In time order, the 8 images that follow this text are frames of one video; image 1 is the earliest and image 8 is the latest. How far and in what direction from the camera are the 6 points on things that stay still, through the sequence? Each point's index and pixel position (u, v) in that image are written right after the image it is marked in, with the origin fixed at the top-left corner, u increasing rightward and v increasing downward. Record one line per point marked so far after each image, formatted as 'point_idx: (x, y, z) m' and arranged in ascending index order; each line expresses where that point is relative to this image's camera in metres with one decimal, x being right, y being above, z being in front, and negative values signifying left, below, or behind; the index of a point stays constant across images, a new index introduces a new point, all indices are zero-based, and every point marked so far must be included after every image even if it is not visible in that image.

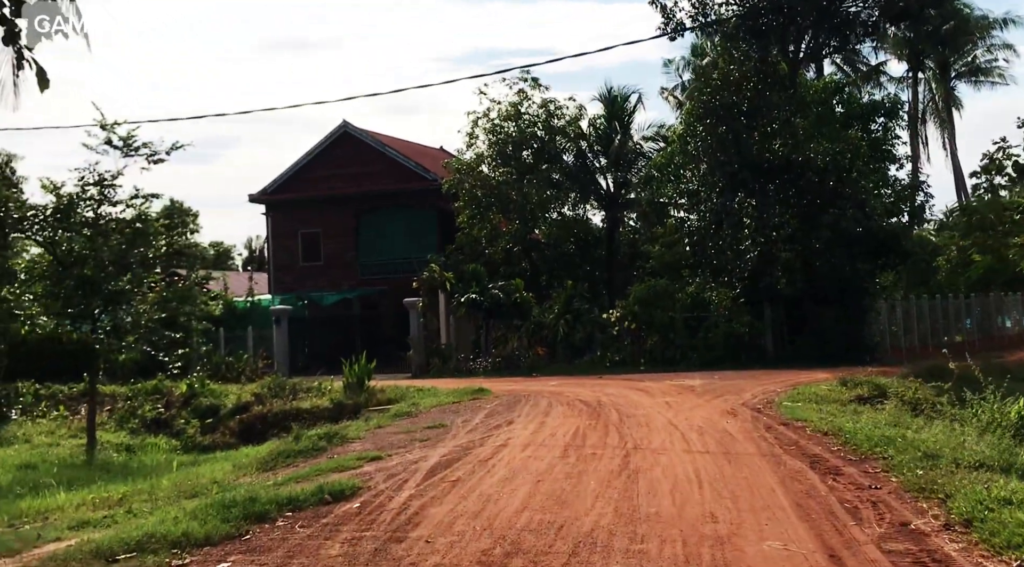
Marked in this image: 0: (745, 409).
0: (+3.0, -1.6, +14.6) m
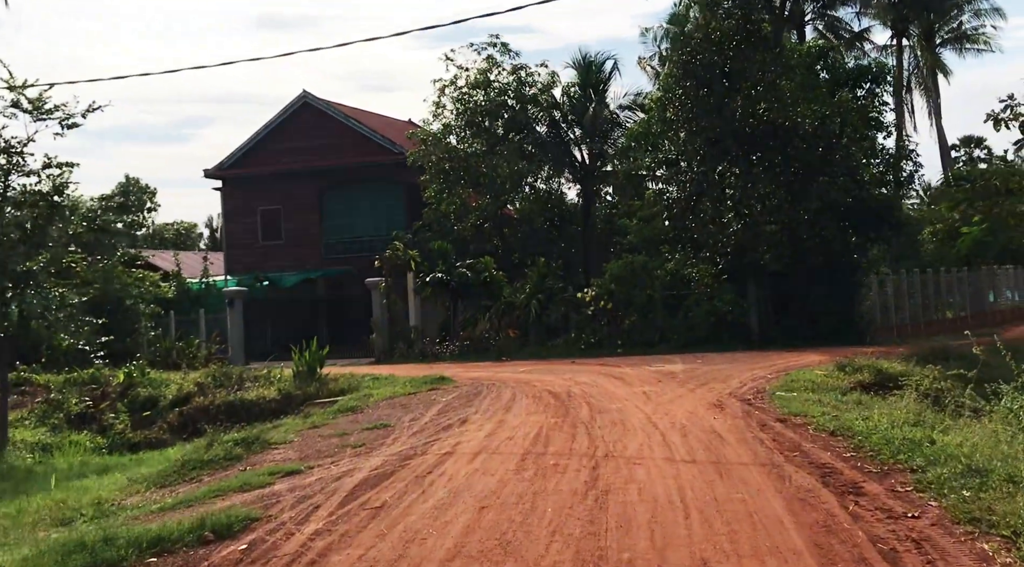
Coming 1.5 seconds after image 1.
0: (+2.5, -1.3, +12.8) m
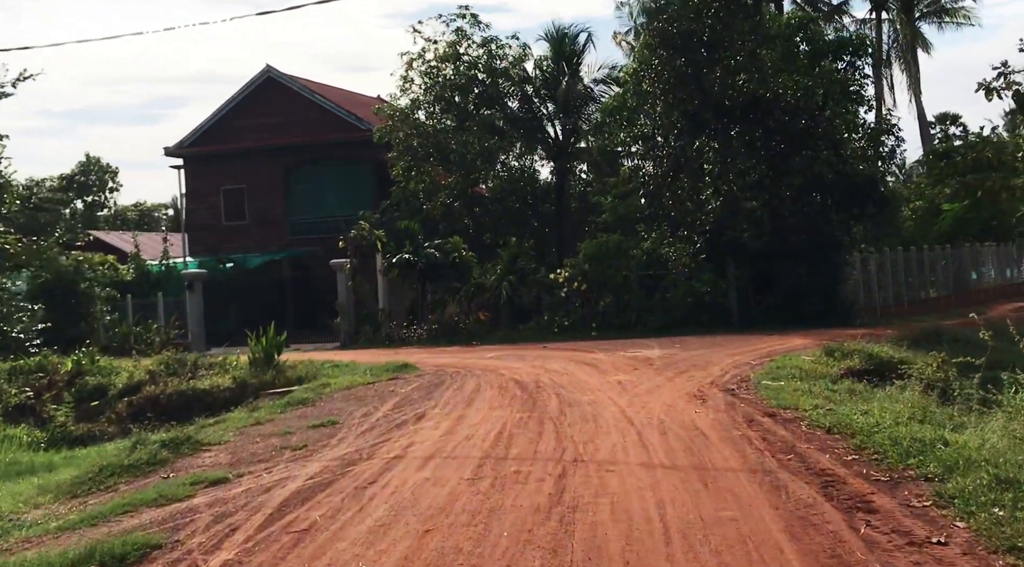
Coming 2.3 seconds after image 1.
0: (+2.1, -1.1, +11.7) m
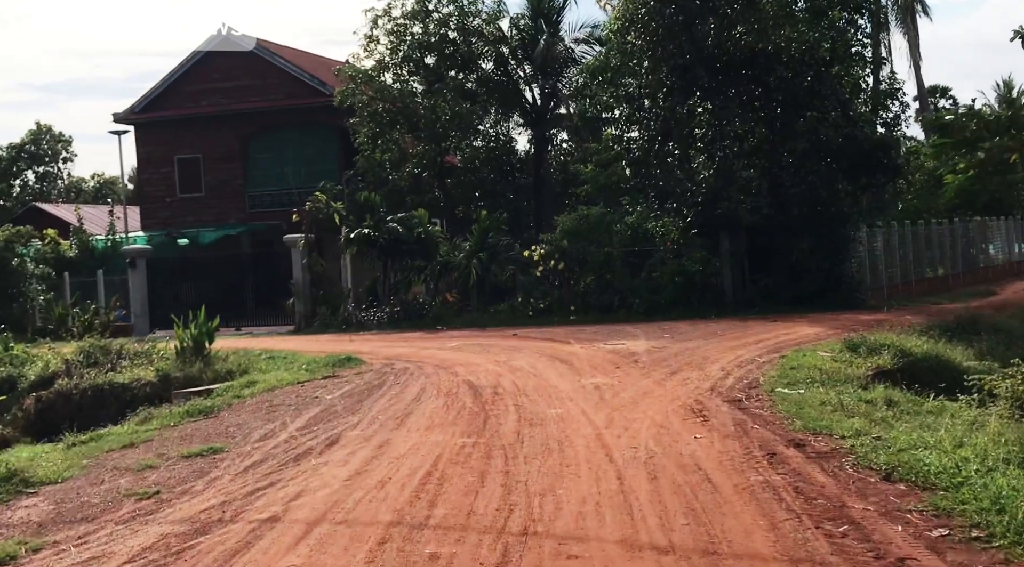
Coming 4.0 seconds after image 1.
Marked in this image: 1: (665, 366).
0: (+1.7, -0.9, +9.2) m
1: (+1.6, -0.8, +11.8) m
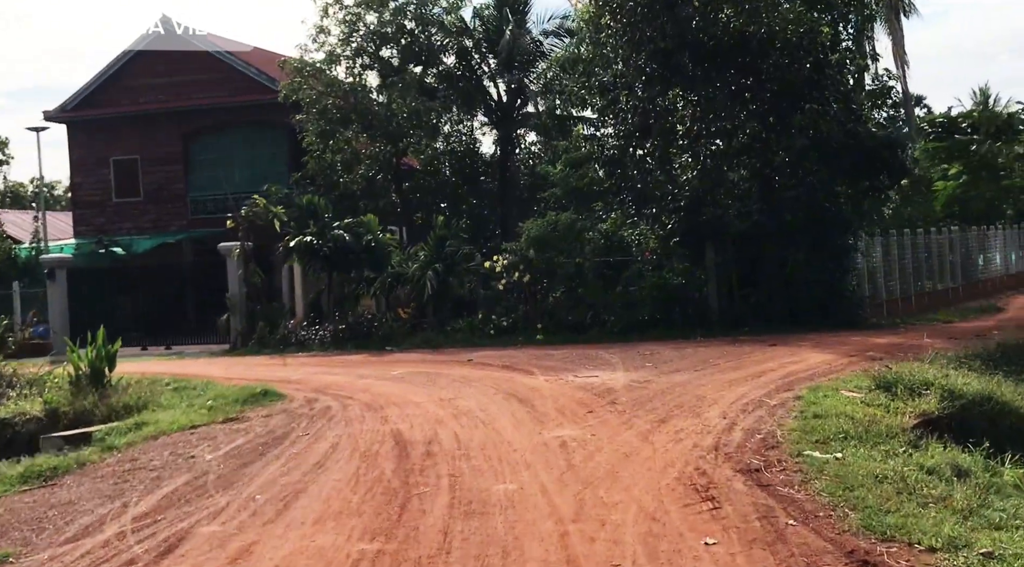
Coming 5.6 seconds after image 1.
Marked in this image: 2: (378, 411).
0: (+1.3, -1.1, +6.7) m
1: (+1.1, -1.0, +9.3) m
2: (-1.2, -1.1, +10.3) m
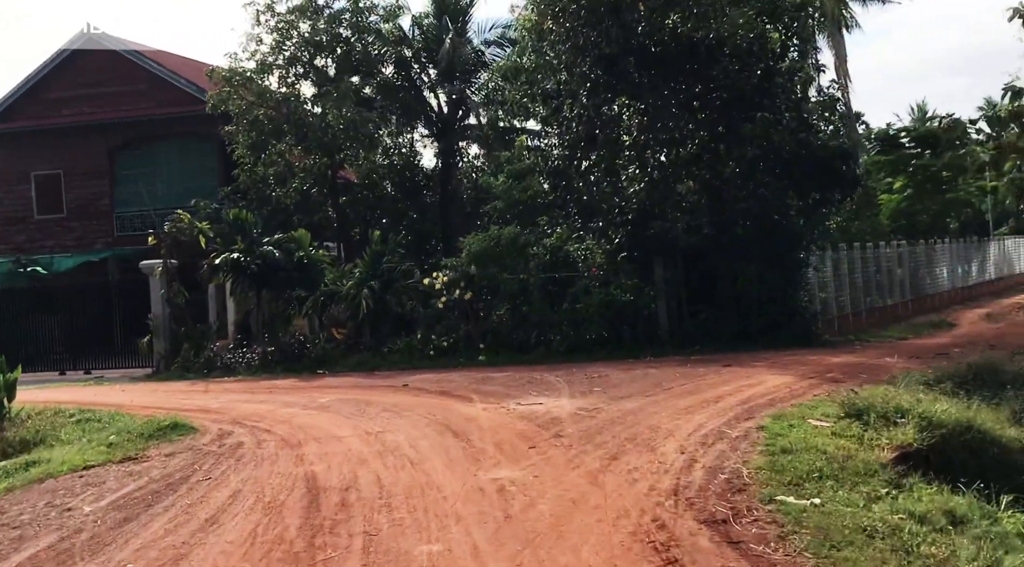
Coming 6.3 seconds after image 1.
0: (+0.9, -1.2, +5.7) m
1: (+0.6, -1.2, +8.3) m
2: (-1.7, -1.3, +9.2) m
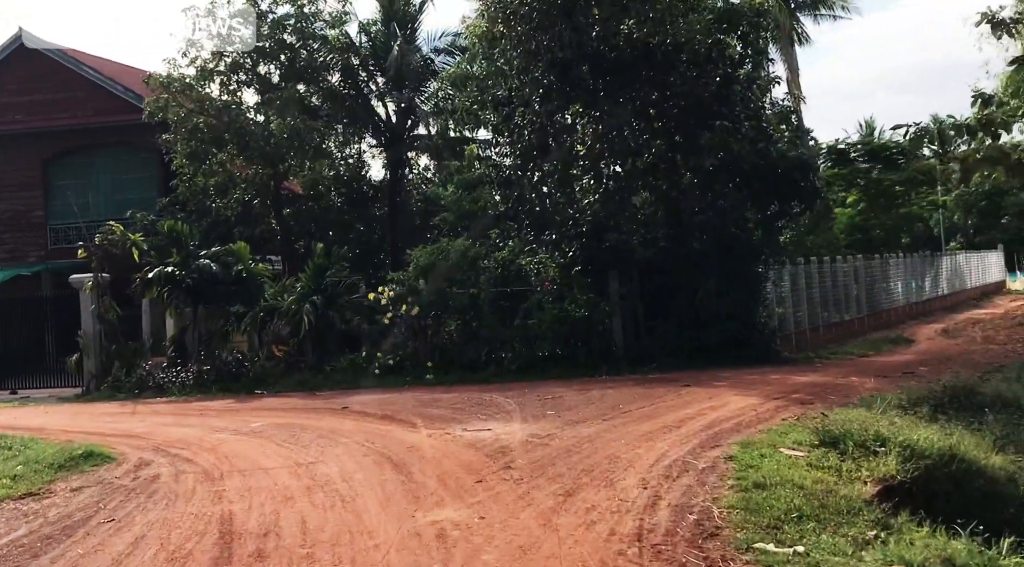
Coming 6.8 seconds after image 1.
0: (+0.6, -1.3, +4.9) m
1: (+0.3, -1.3, +7.5) m
2: (-2.1, -1.4, +8.3) m
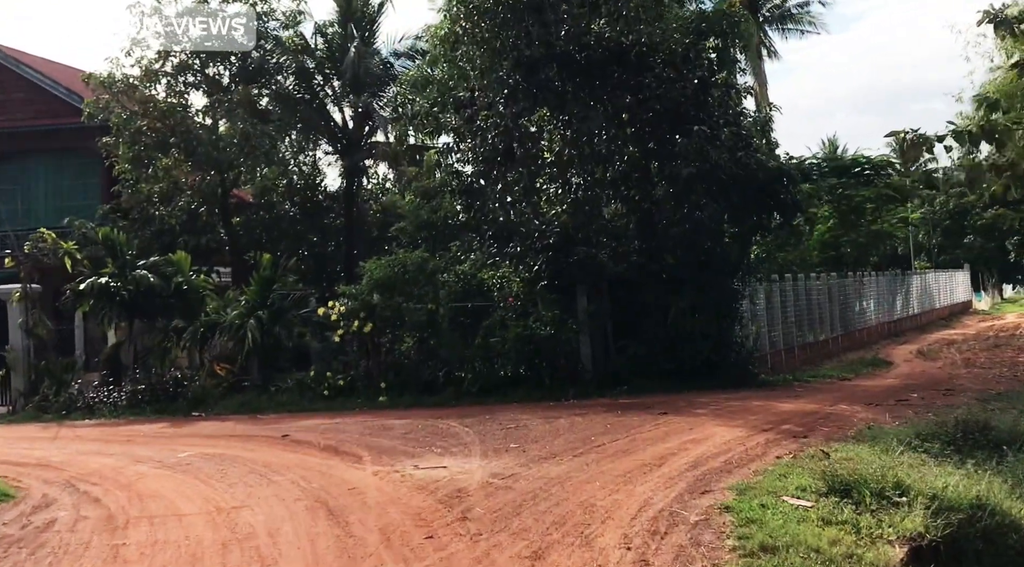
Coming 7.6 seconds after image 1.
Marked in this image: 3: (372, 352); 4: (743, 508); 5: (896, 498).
0: (+0.5, -1.3, +3.7) m
1: (0.0, -1.4, +6.3) m
2: (-2.4, -1.5, +7.0) m
3: (-2.0, -1.0, +16.9) m
4: (+1.3, -1.3, +6.6) m
5: (+2.2, -1.3, +6.7) m
